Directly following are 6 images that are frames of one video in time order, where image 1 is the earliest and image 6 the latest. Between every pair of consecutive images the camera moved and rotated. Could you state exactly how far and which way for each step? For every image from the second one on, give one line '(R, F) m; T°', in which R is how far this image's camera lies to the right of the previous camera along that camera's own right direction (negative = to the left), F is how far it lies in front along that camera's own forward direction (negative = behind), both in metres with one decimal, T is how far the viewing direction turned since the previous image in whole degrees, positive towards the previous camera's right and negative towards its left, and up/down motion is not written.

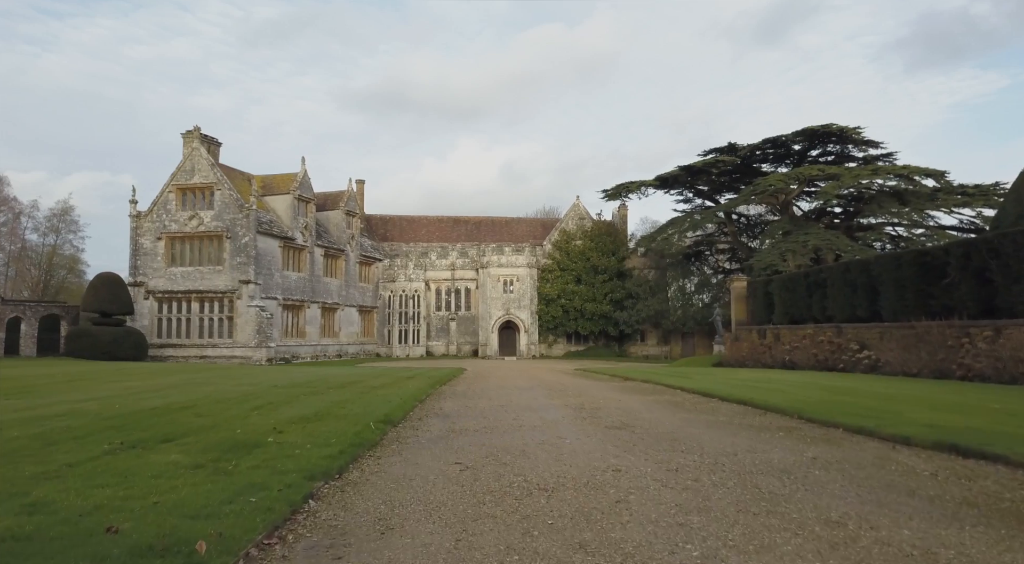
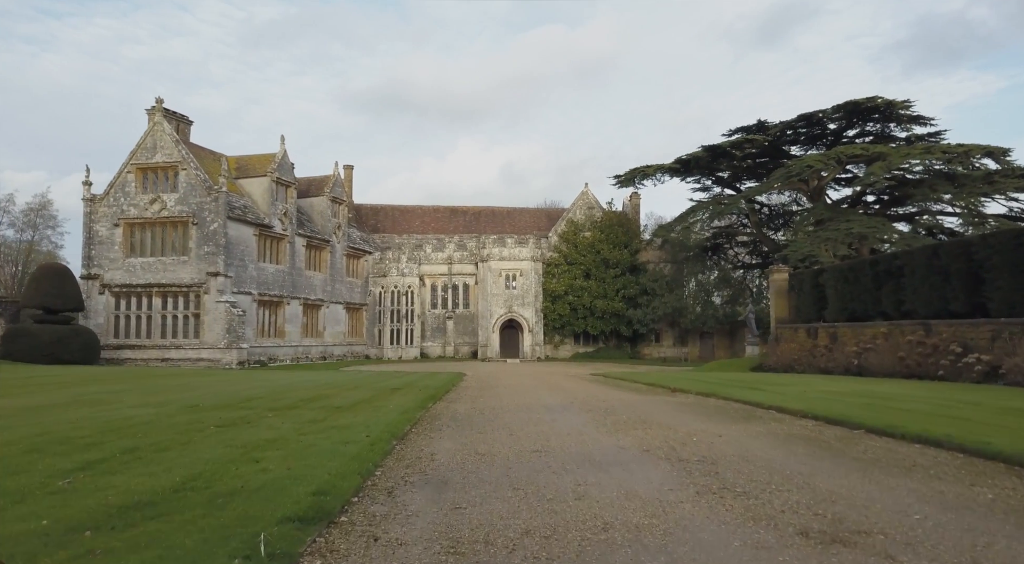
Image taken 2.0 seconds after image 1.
(-0.4, +3.7) m; 0°
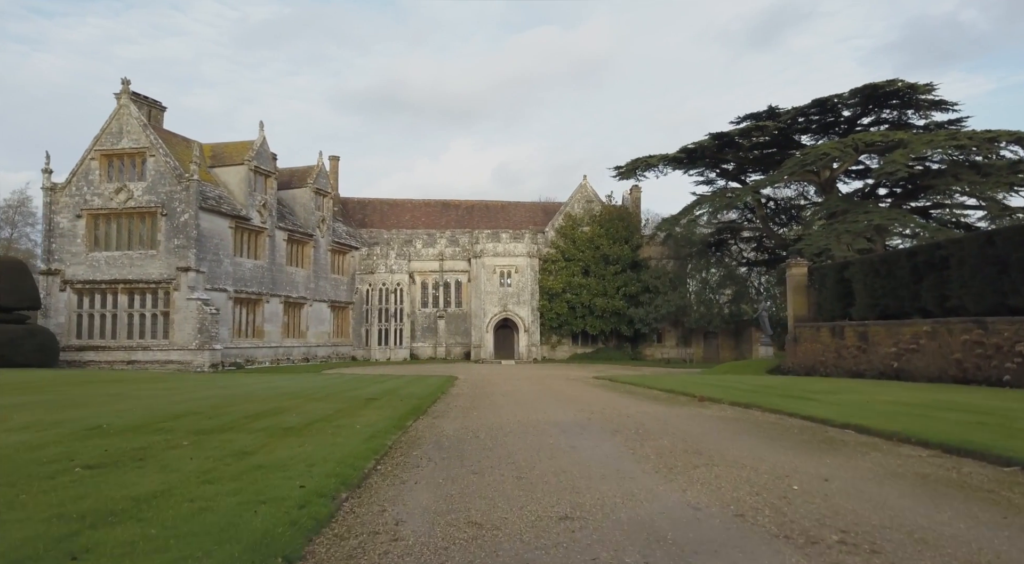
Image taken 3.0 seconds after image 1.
(-0.1, +2.0) m; +1°
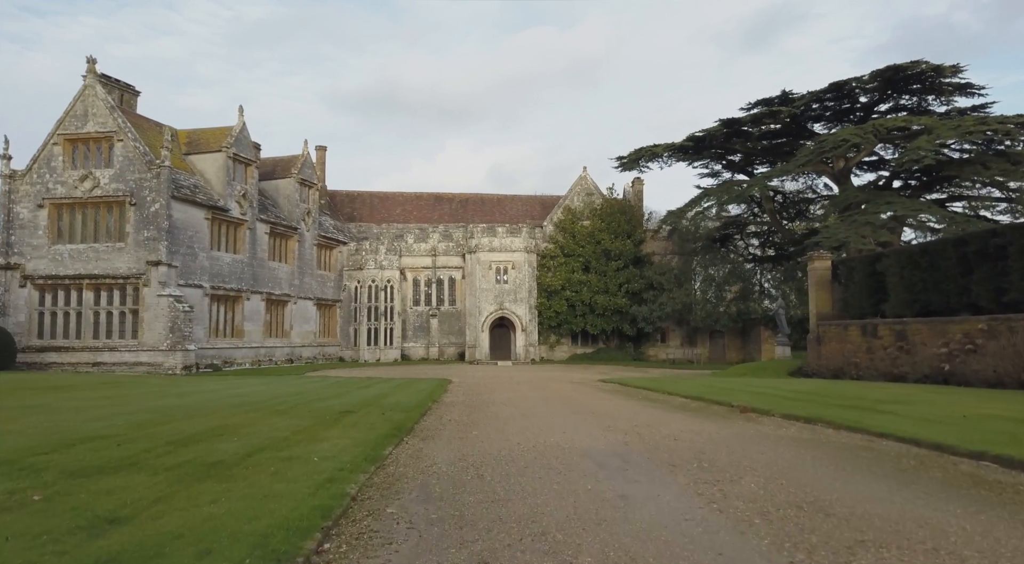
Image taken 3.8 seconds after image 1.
(-0.2, +1.9) m; +1°
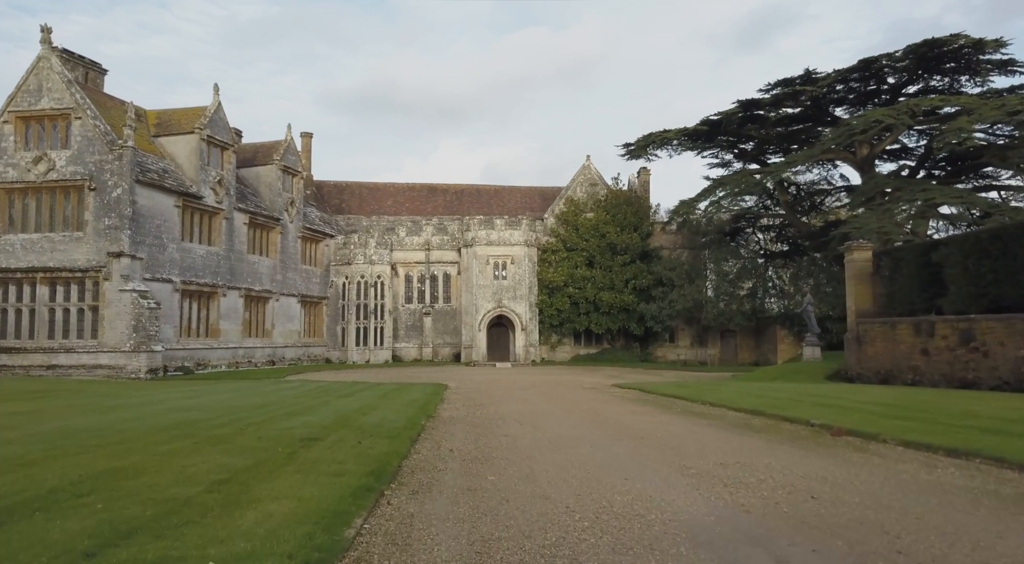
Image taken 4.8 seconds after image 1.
(-0.3, +2.3) m; +1°
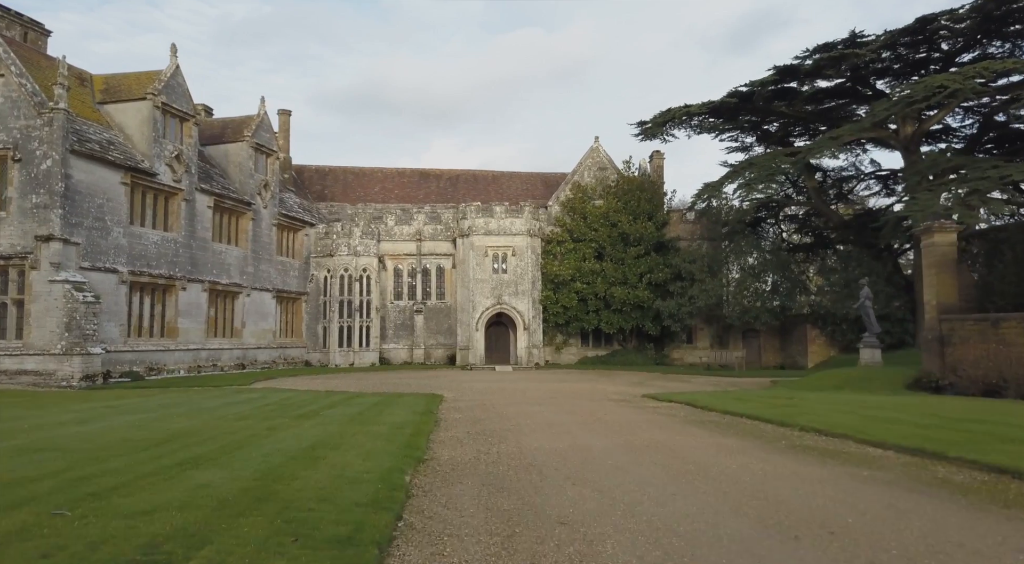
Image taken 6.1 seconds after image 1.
(-0.4, +3.3) m; +1°
